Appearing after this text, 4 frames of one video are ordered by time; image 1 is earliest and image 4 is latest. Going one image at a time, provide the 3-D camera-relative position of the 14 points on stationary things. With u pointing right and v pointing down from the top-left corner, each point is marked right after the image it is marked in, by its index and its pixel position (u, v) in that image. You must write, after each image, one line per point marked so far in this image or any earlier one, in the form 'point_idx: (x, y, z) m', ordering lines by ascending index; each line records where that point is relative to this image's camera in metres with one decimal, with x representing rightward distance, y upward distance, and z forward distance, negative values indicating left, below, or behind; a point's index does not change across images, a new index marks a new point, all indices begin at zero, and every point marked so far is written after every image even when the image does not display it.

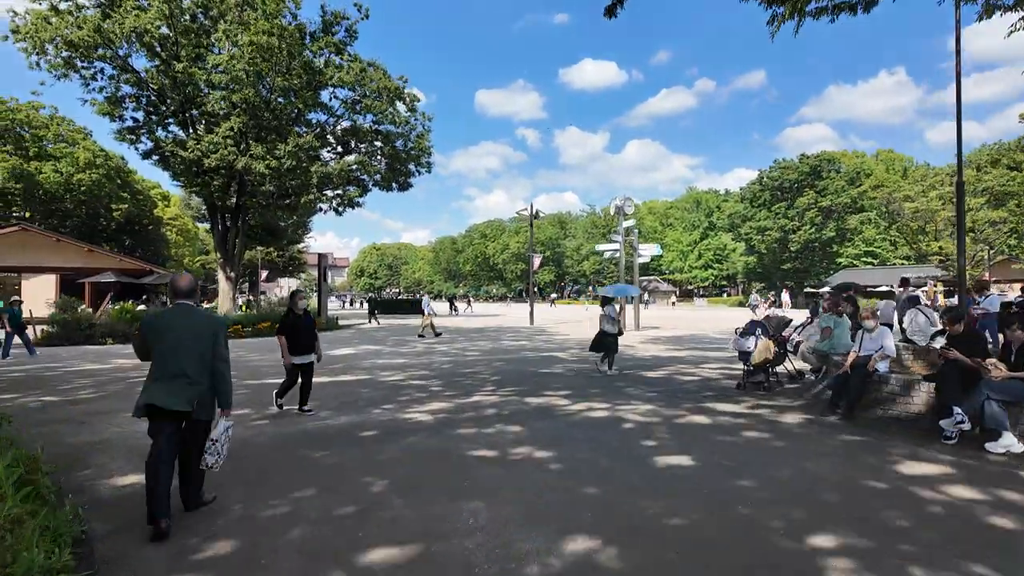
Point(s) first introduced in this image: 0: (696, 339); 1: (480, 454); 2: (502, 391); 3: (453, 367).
0: (+5.9, -1.7, +18.6) m
1: (-0.3, -1.6, +5.6) m
2: (-0.2, -1.6, +8.9) m
3: (-1.2, -1.6, +12.0) m
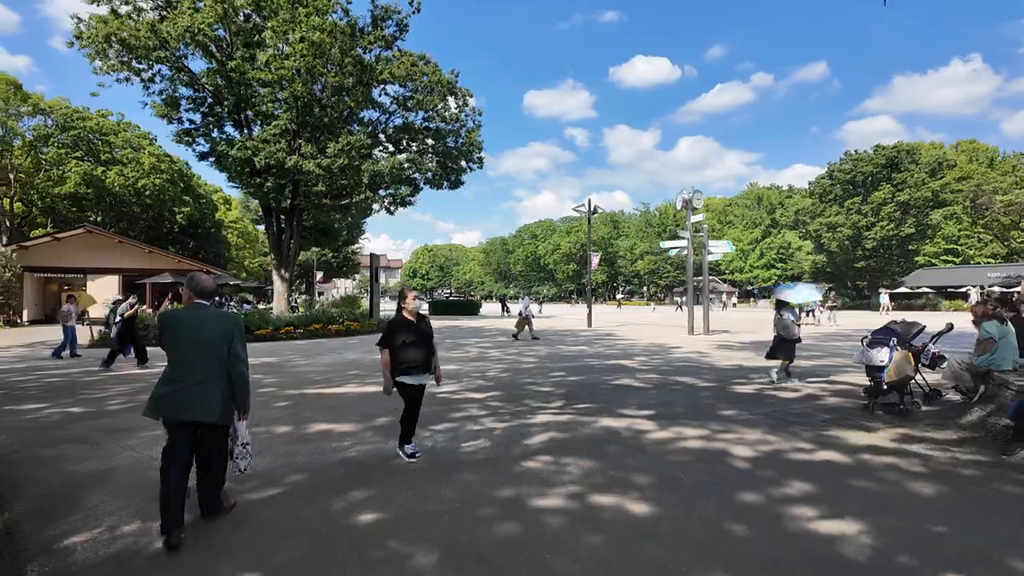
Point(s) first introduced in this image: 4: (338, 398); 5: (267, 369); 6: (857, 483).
0: (+7.6, -1.7, +16.8) m
1: (+0.3, -1.6, +4.3) m
2: (+0.8, -1.6, +7.6) m
3: (0.0, -1.6, +10.8) m
4: (-2.5, -1.6, +8.6) m
5: (-5.1, -1.7, +12.4) m
6: (+2.8, -1.6, +4.8) m
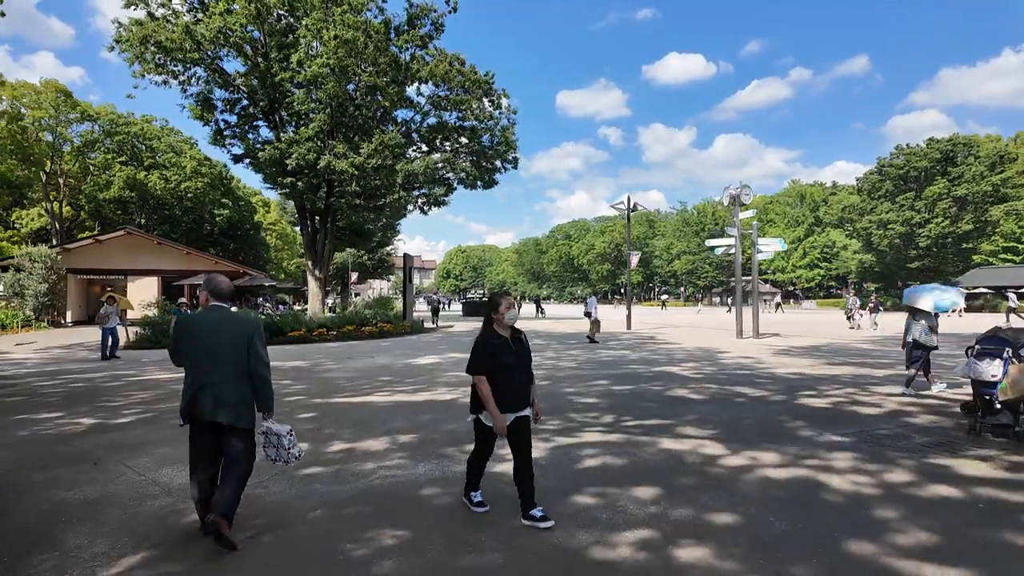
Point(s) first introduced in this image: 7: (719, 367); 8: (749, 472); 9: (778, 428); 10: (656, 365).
0: (+8.6, -1.7, +15.6) m
1: (+0.7, -1.6, +3.5) m
2: (+1.3, -1.6, +6.8) m
3: (+0.7, -1.6, +10.0) m
4: (-2.0, -1.6, +7.9) m
5: (-4.3, -1.7, +11.9) m
6: (+3.2, -1.6, +3.9) m
7: (+4.2, -1.6, +11.9) m
8: (+2.0, -1.6, +5.0) m
9: (+3.0, -1.6, +6.7) m
10: (+3.1, -1.7, +12.7) m
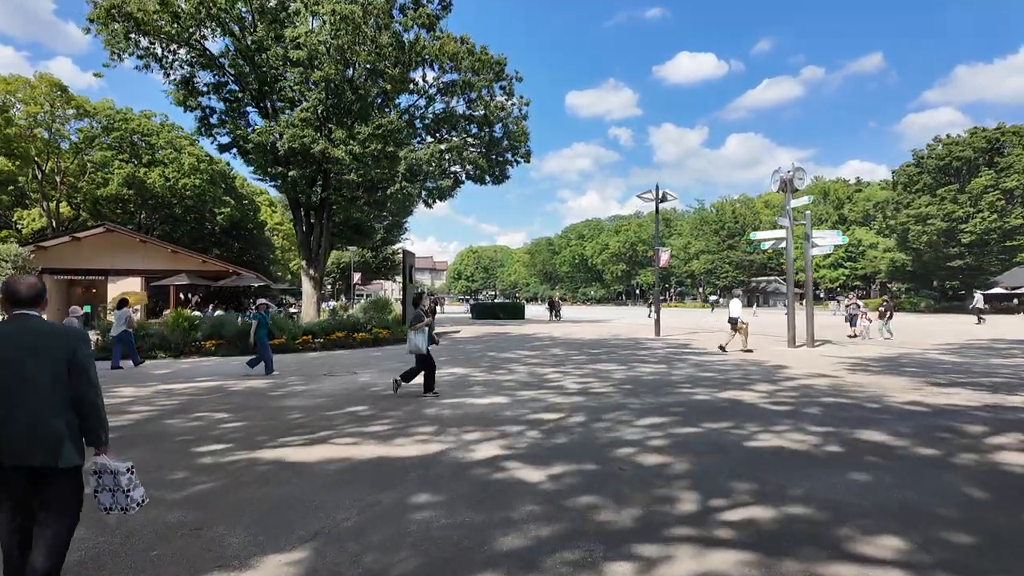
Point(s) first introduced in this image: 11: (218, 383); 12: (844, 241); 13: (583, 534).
0: (+8.9, -1.7, +12.6) m
1: (+0.7, -1.6, +0.7) m
2: (+1.4, -1.6, +3.9) m
3: (+0.9, -1.6, +7.2) m
4: (-1.8, -1.6, +5.2) m
5: (-4.1, -1.7, +9.1) m
6: (+3.2, -1.6, +1.0) m
7: (+4.4, -1.6, +9.1) m
8: (+2.1, -1.5, +2.2) m
9: (+3.1, -1.6, +3.8) m
10: (+3.3, -1.7, +9.9) m
11: (-5.6, -1.8, +11.3) m
12: (+10.0, +1.4, +18.0) m
13: (+0.5, -1.6, +3.8) m
